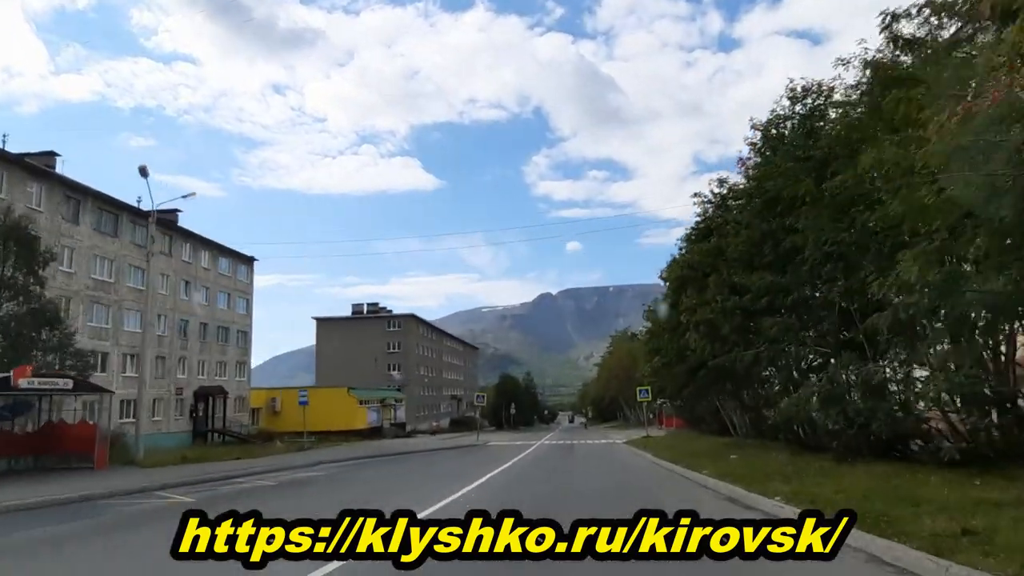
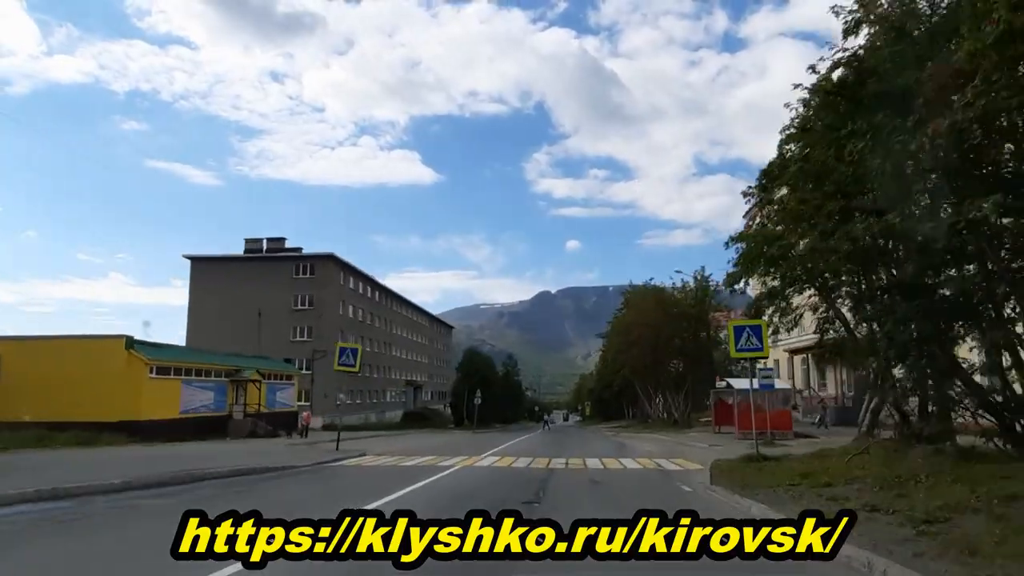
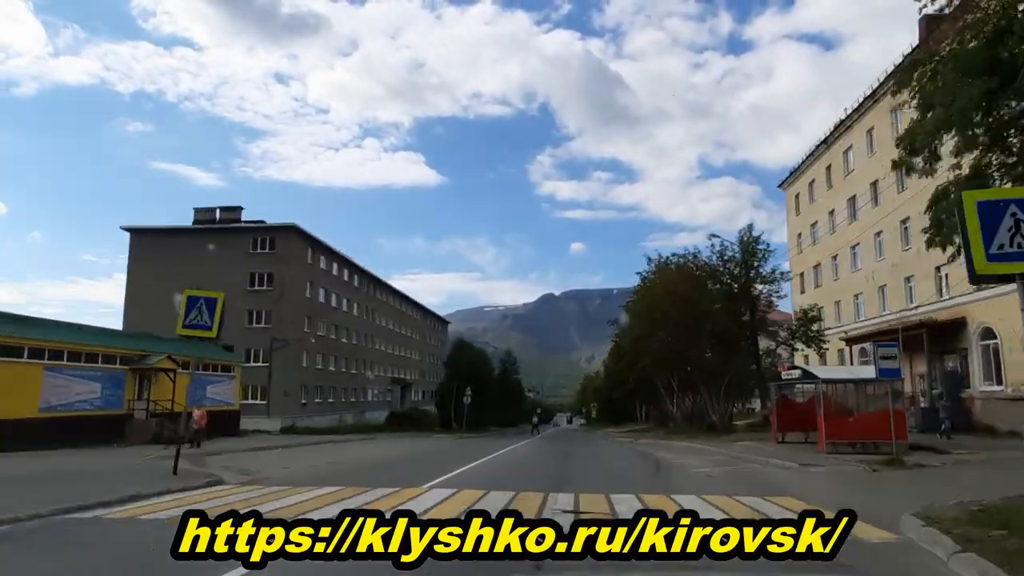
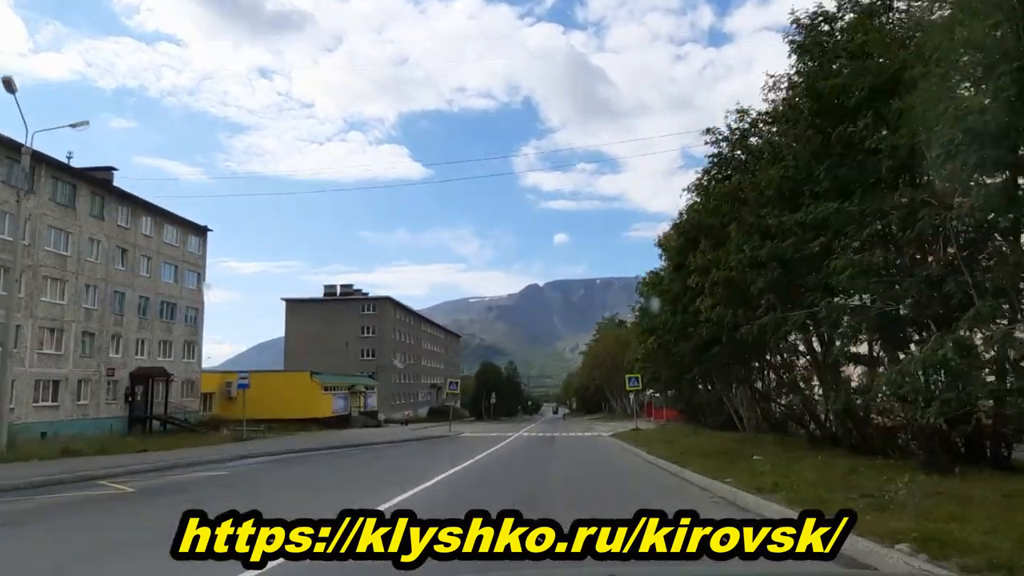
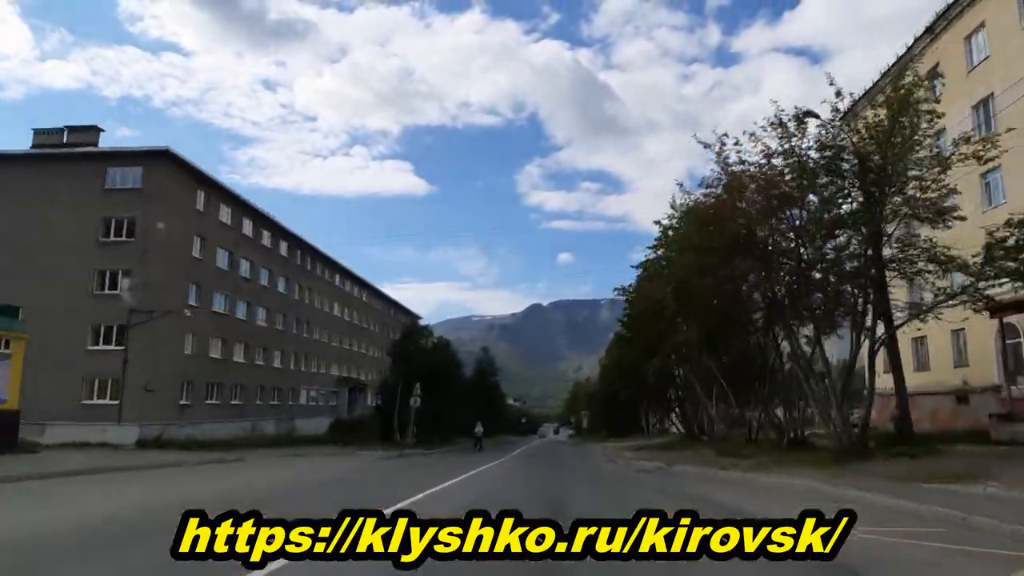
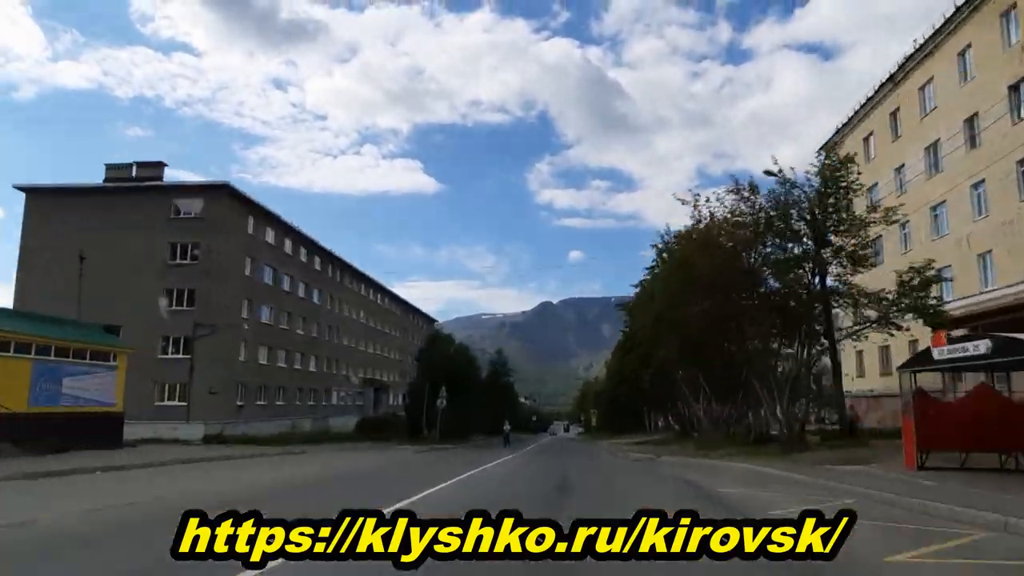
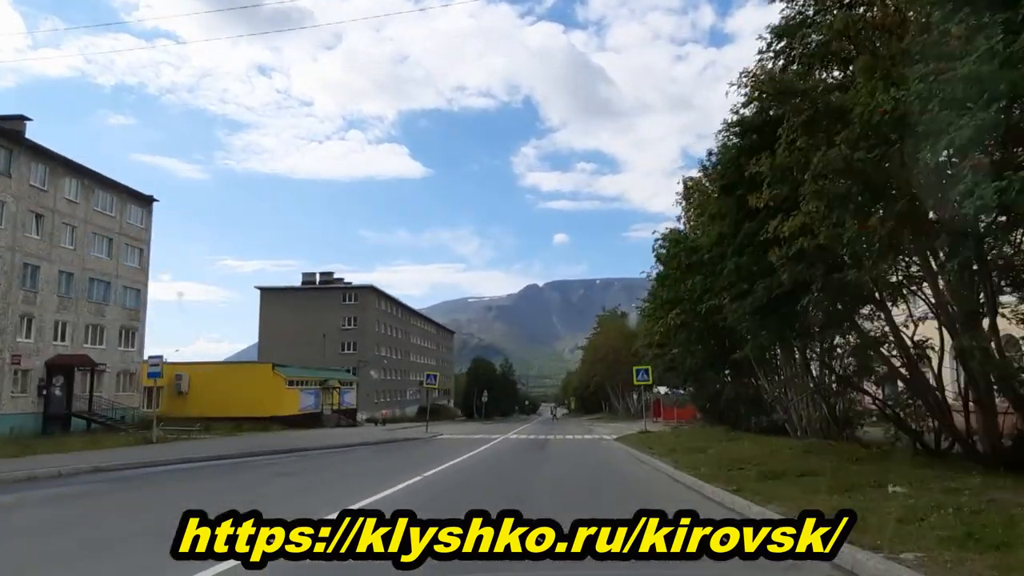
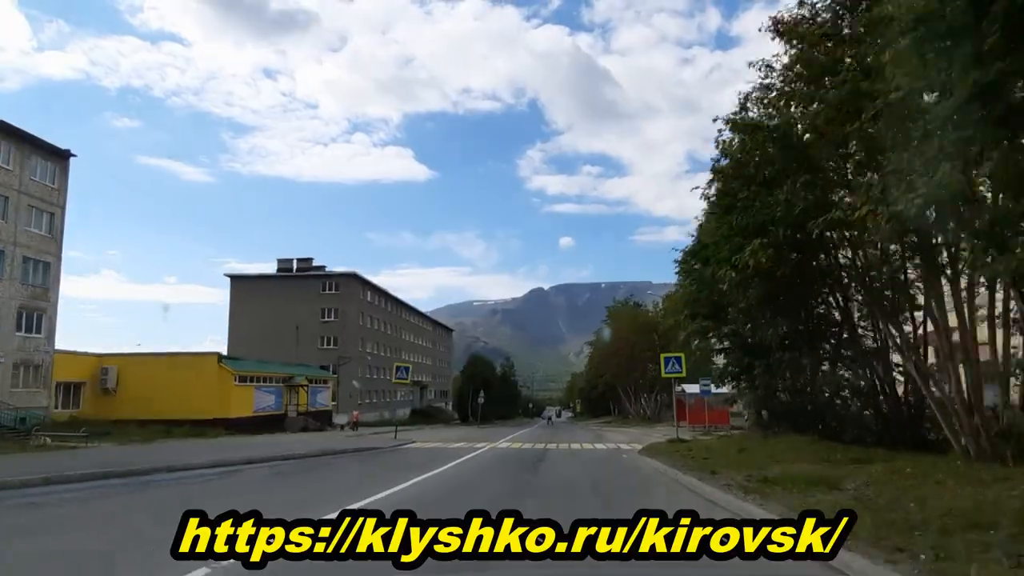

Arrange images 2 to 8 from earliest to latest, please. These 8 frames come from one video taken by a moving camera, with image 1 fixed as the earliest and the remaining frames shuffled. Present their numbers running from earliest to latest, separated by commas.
4, 7, 8, 2, 3, 6, 5
